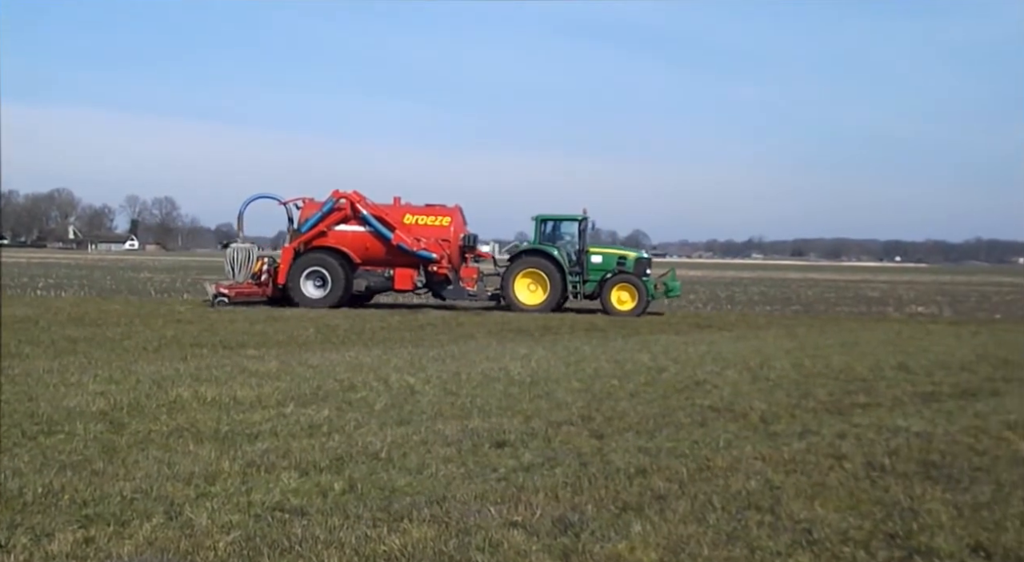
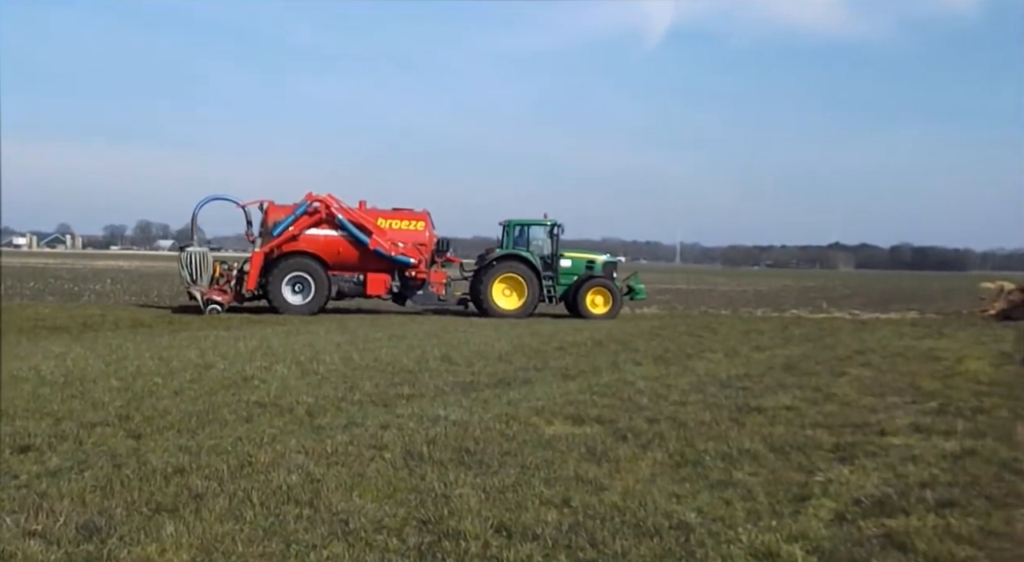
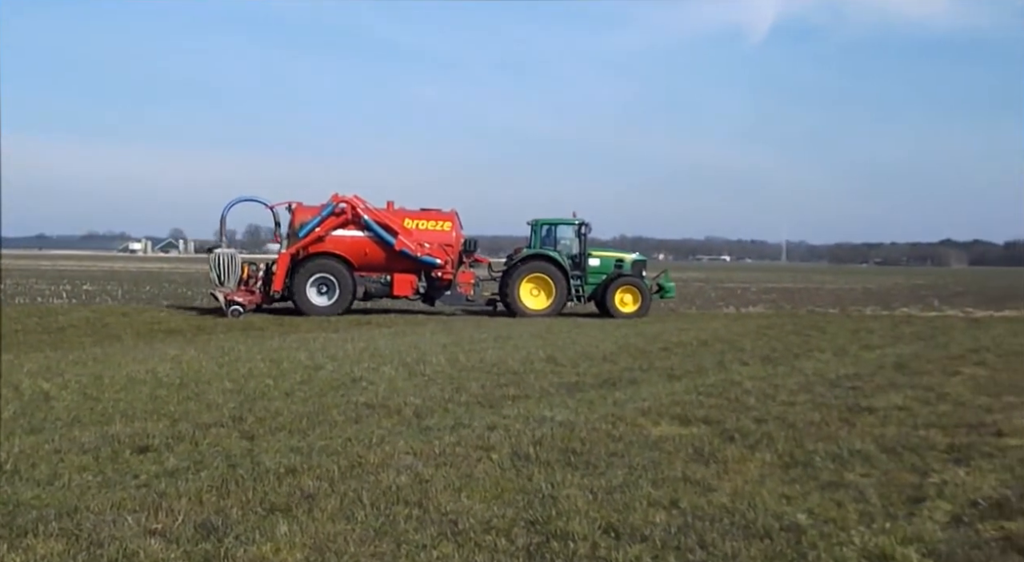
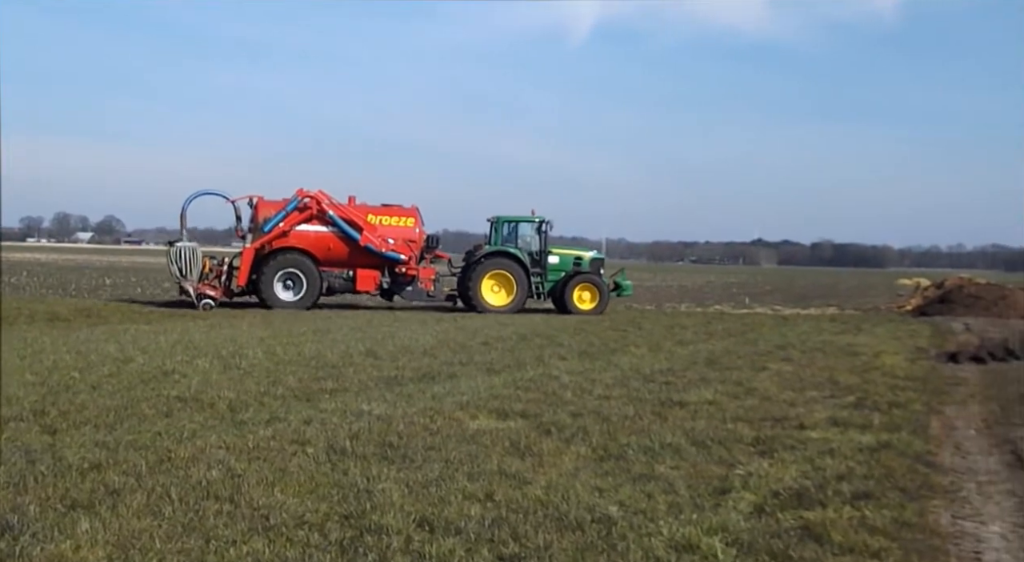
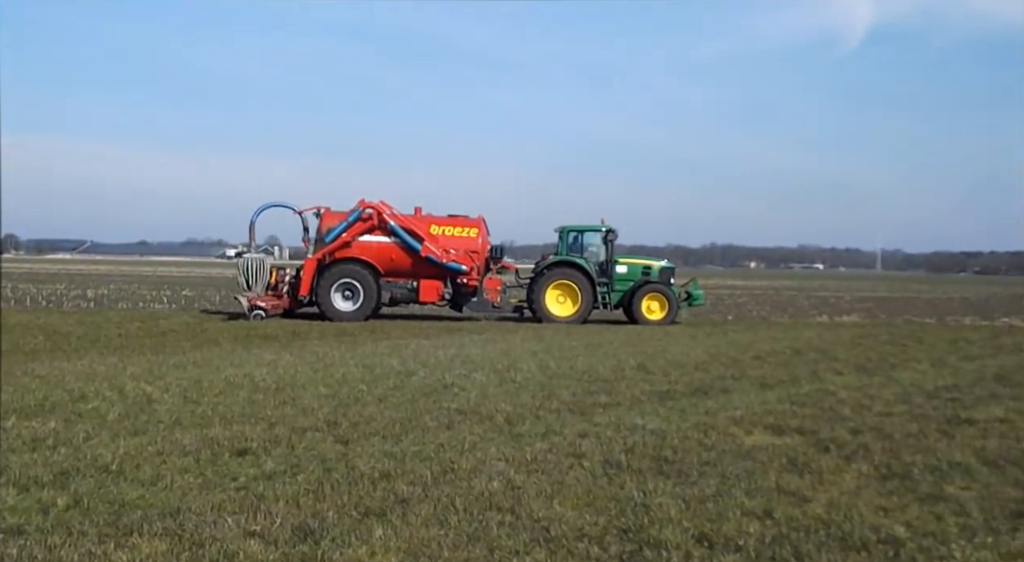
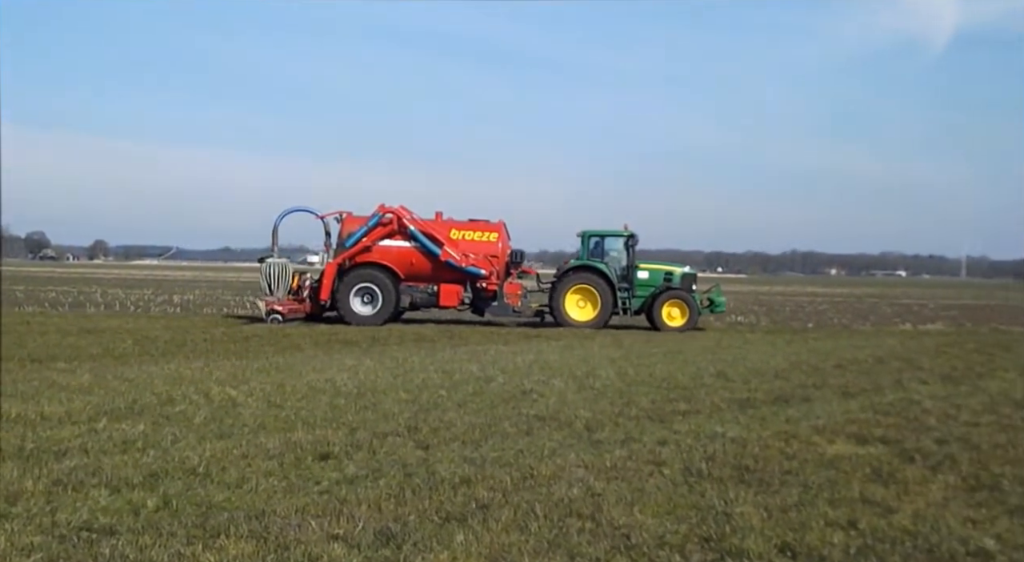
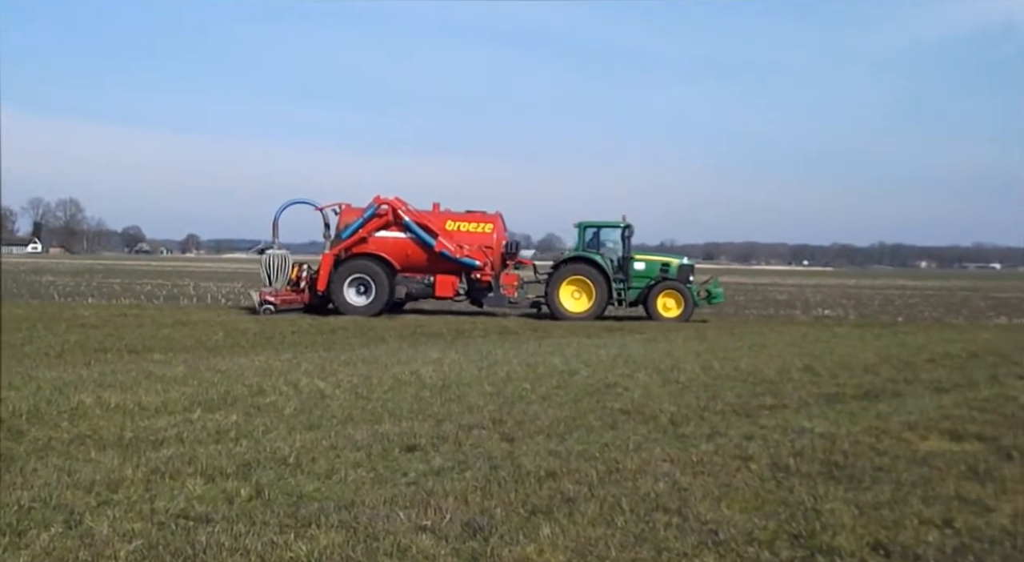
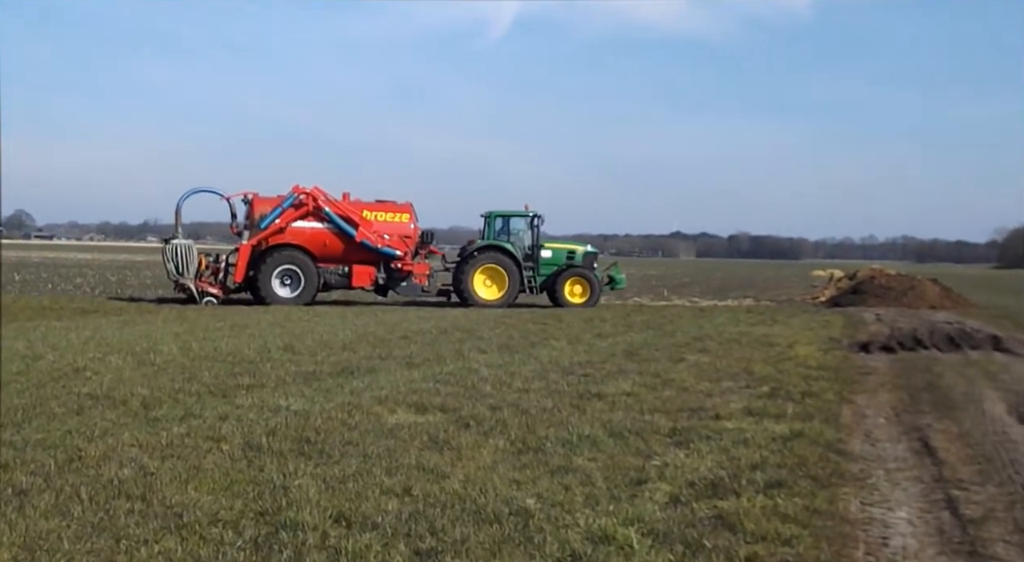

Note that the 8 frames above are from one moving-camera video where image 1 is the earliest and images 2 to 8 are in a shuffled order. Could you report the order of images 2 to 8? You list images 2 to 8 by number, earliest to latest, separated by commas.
7, 6, 5, 3, 2, 4, 8
